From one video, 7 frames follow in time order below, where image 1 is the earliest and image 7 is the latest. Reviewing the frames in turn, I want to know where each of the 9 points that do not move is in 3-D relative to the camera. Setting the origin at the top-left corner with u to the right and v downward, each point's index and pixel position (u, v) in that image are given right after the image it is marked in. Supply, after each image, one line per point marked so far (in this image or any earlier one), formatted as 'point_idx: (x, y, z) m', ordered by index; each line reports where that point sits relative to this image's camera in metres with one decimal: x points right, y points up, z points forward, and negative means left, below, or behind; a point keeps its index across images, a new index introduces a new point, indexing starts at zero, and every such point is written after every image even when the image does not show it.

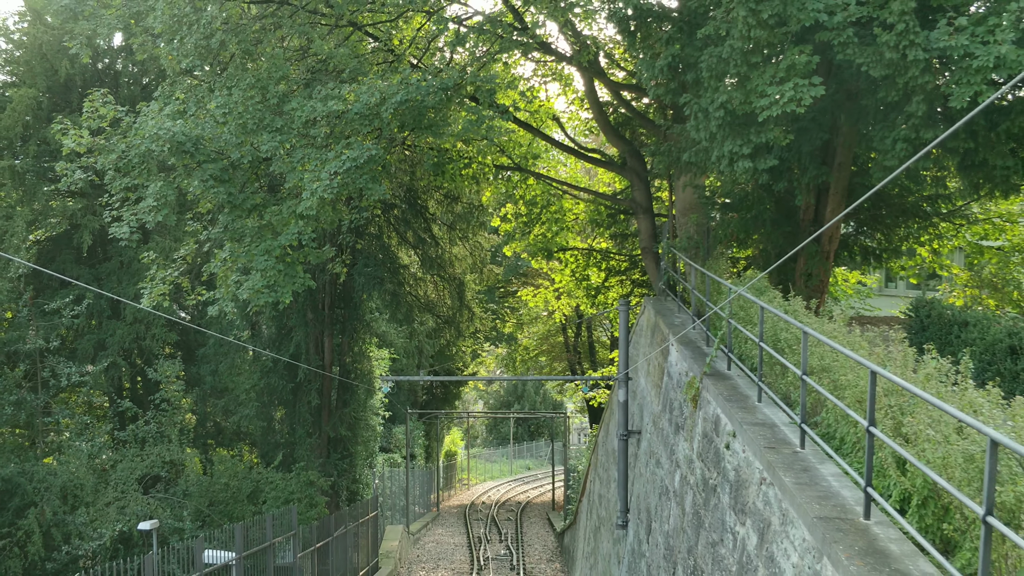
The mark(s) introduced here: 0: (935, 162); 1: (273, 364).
0: (+4.7, +1.4, +9.5) m
1: (-5.7, -1.8, +20.0) m
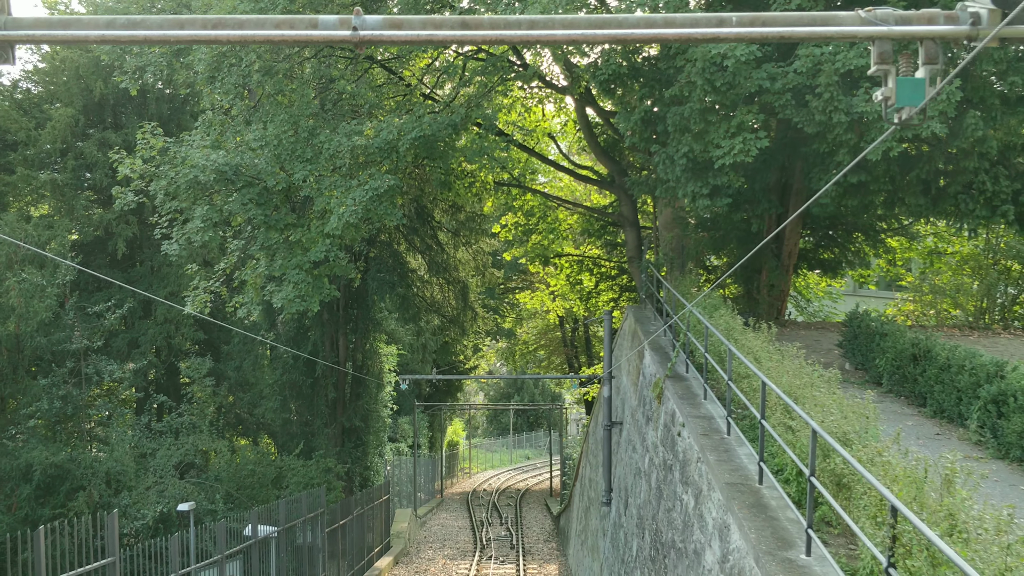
0: (+4.7, +1.2, +11.3) m
1: (-5.7, -1.9, +21.9) m
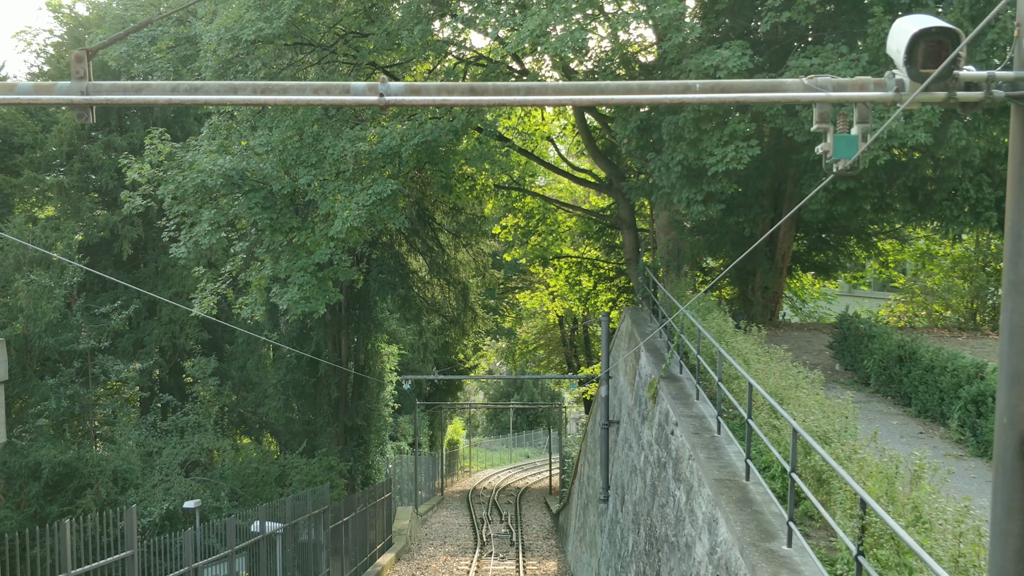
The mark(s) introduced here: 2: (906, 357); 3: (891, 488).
0: (+4.7, +1.1, +11.7) m
1: (-5.7, -1.9, +22.3) m
2: (+4.7, -0.8, +10.1) m
3: (+2.2, -1.2, +4.9) m
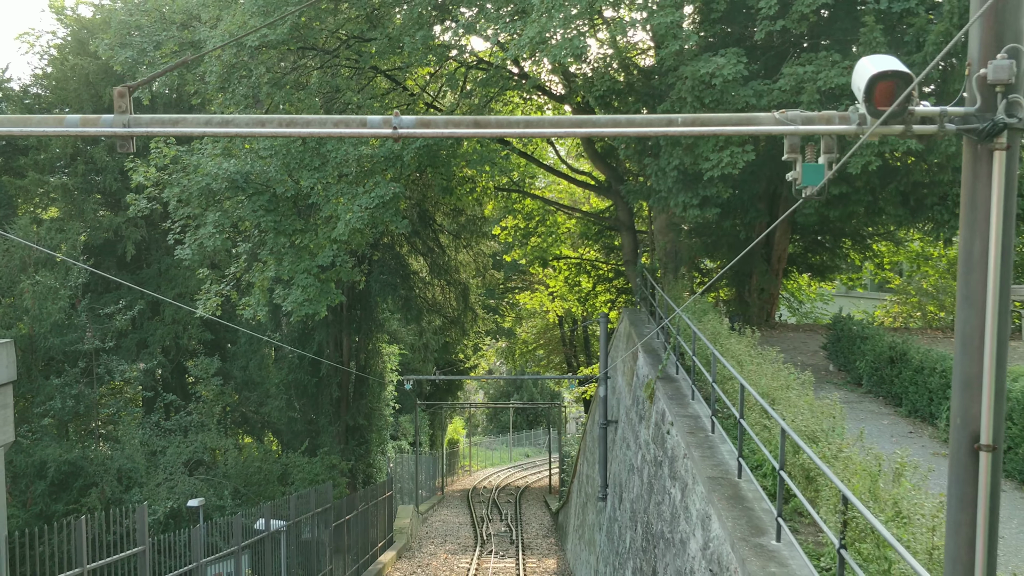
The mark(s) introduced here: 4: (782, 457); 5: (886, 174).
0: (+4.7, +1.1, +11.9) m
1: (-5.7, -1.9, +22.5) m
2: (+4.7, -0.9, +10.3) m
3: (+2.2, -1.2, +5.1) m
4: (+1.7, -1.1, +5.5) m
5: (+5.0, +1.5, +11.3) m
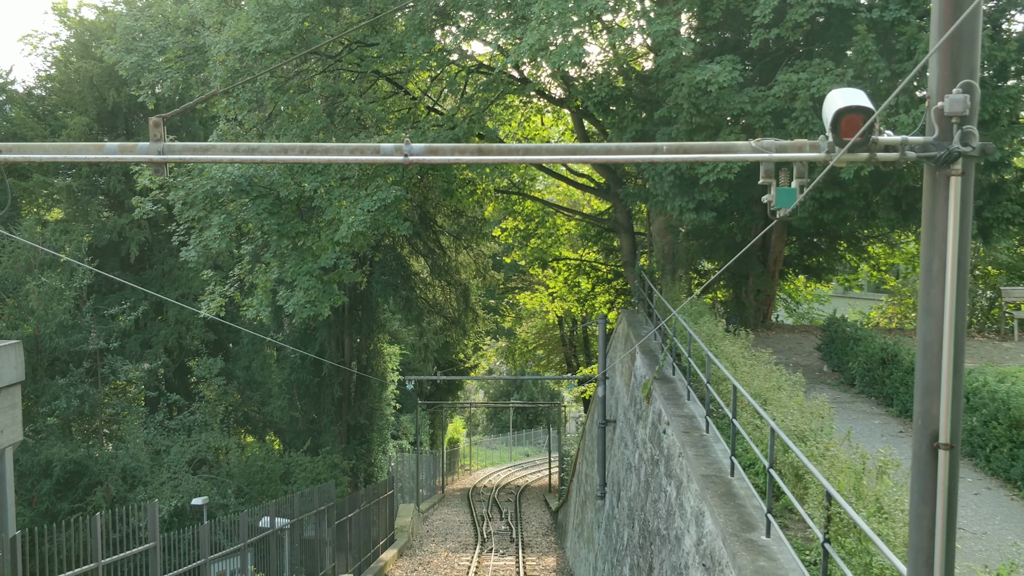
0: (+4.7, +1.1, +12.2) m
1: (-5.7, -2.0, +22.7) m
2: (+4.7, -0.9, +10.6) m
3: (+2.2, -1.2, +5.4) m
4: (+1.8, -1.1, +5.7) m
5: (+5.0, +1.5, +11.5) m
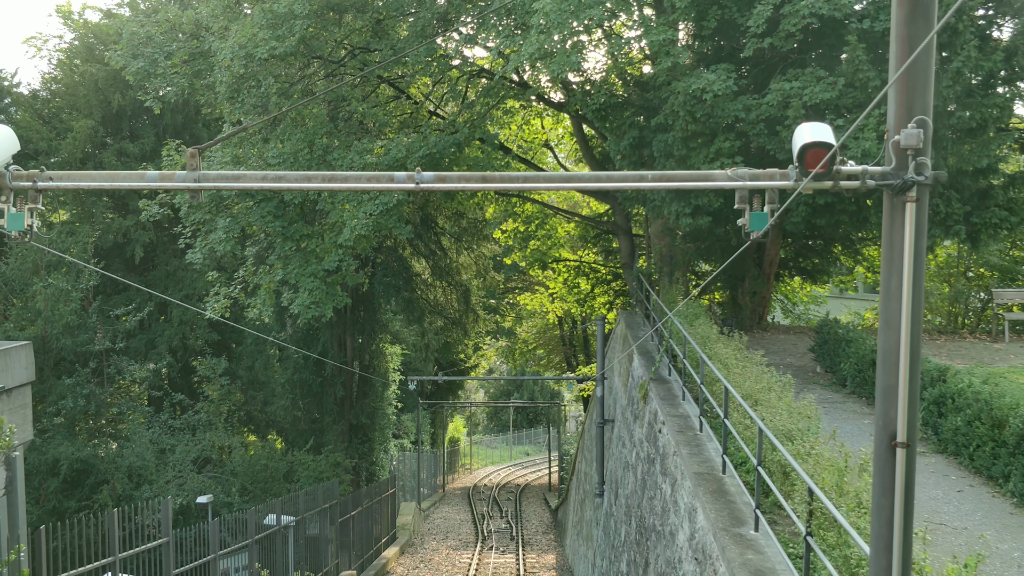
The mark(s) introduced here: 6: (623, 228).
0: (+4.7, +1.0, +12.5) m
1: (-5.7, -2.0, +23.0) m
2: (+4.7, -0.9, +10.9) m
3: (+2.2, -1.3, +5.7) m
4: (+1.8, -1.2, +6.0) m
5: (+5.0, +1.5, +11.8) m
6: (+2.5, +1.3, +18.9) m
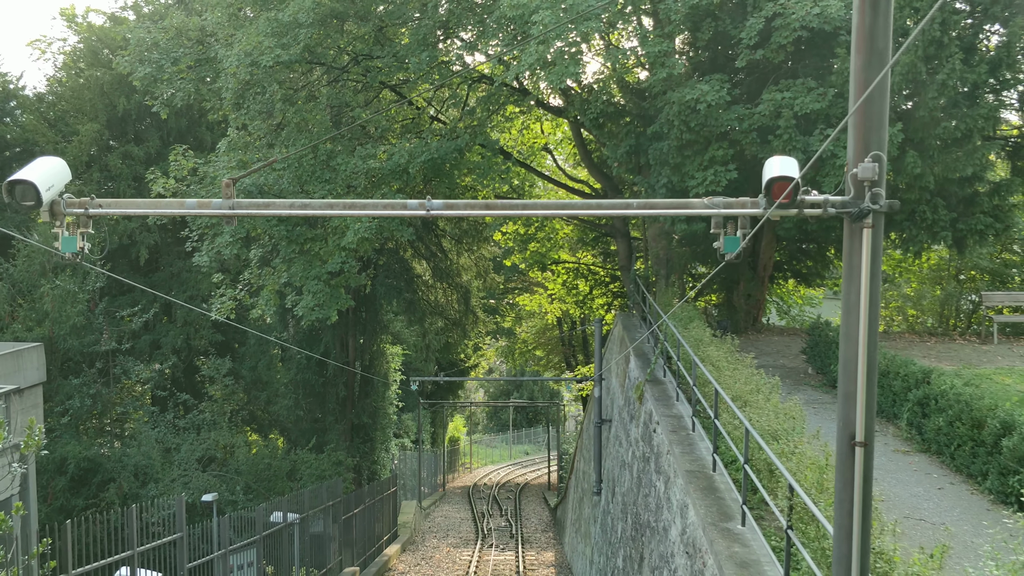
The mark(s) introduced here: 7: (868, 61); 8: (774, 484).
0: (+4.7, +1.0, +12.8) m
1: (-5.7, -2.0, +23.4) m
2: (+4.7, -1.0, +11.2) m
3: (+2.2, -1.3, +6.0) m
4: (+1.8, -1.2, +6.4) m
5: (+5.0, +1.4, +12.2) m
6: (+2.5, +1.3, +19.2) m
7: (+1.9, +1.2, +4.4) m
8: (+2.1, -1.5, +6.7) m
